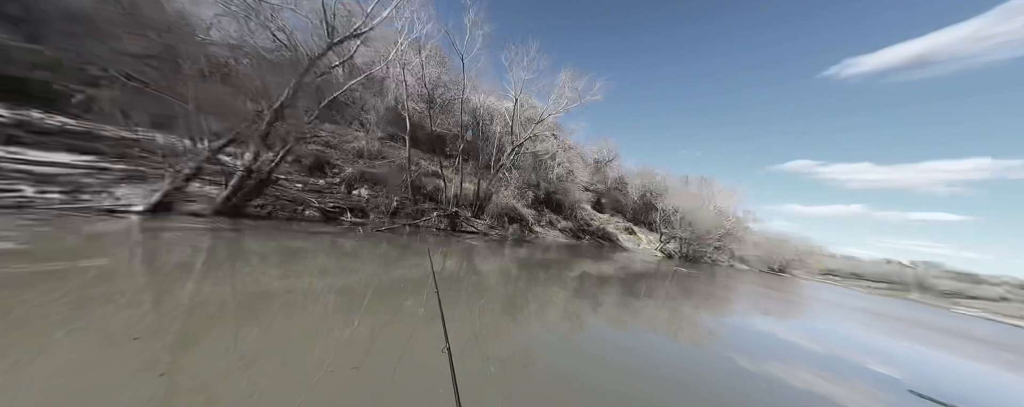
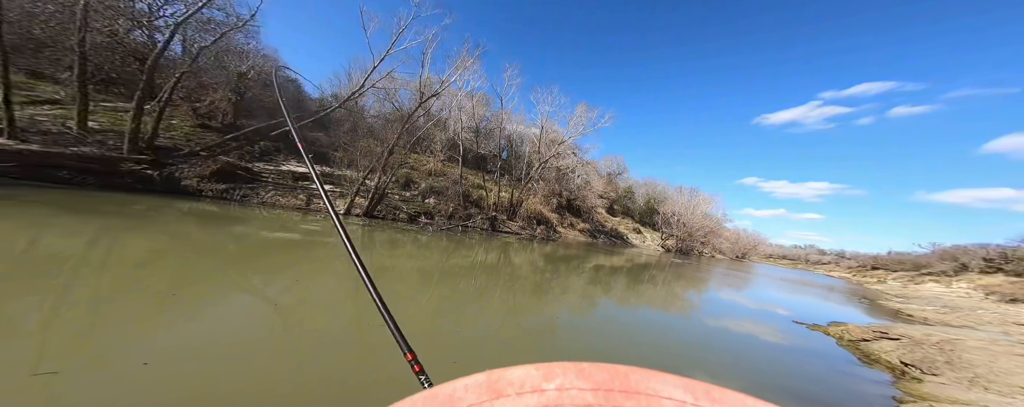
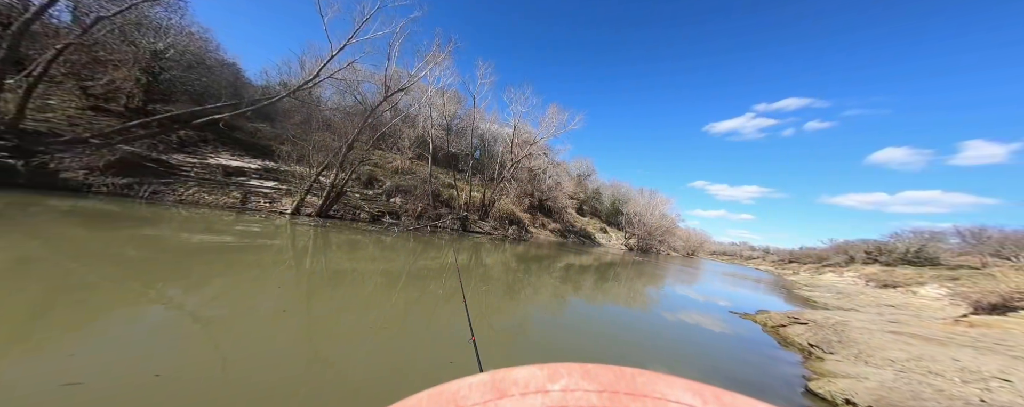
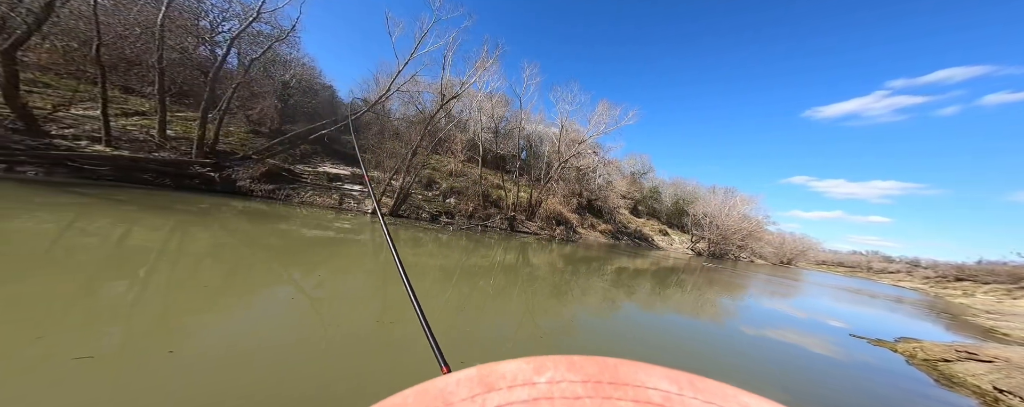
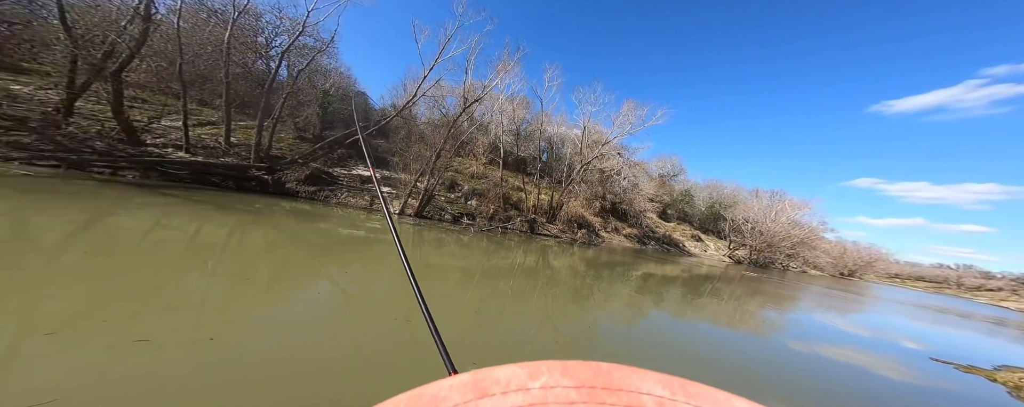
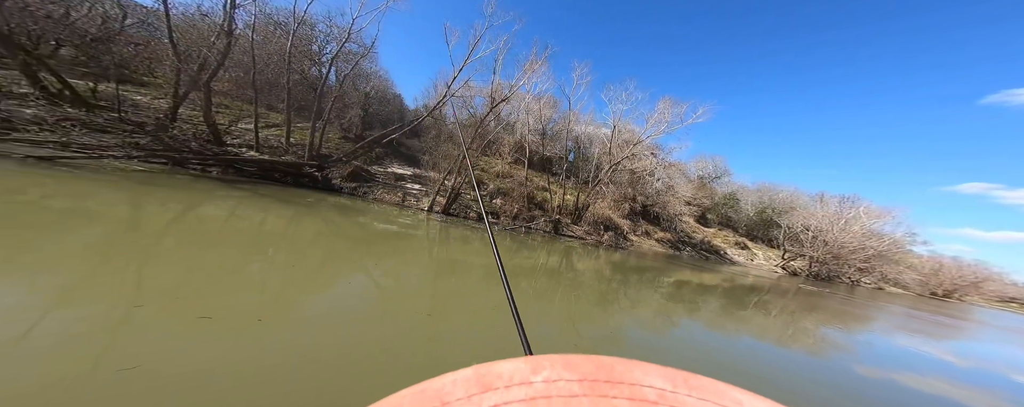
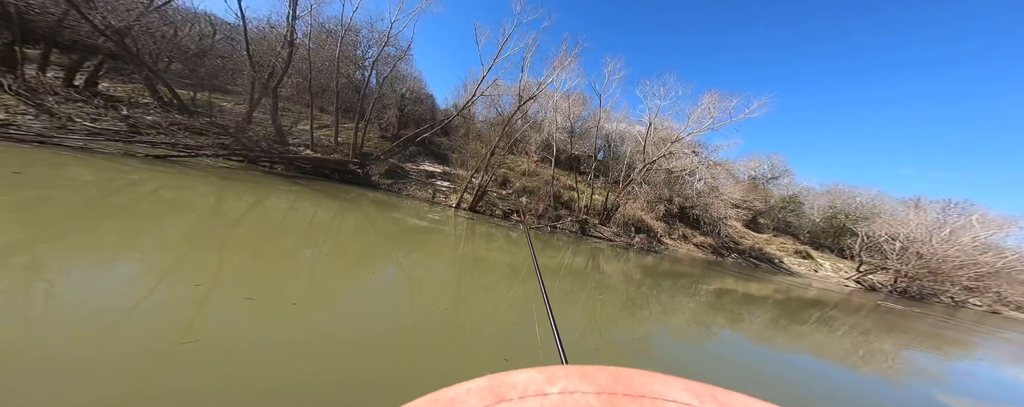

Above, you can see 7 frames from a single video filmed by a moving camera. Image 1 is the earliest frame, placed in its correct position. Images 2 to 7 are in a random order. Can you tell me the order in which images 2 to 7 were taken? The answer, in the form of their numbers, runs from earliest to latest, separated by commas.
3, 2, 4, 5, 6, 7
